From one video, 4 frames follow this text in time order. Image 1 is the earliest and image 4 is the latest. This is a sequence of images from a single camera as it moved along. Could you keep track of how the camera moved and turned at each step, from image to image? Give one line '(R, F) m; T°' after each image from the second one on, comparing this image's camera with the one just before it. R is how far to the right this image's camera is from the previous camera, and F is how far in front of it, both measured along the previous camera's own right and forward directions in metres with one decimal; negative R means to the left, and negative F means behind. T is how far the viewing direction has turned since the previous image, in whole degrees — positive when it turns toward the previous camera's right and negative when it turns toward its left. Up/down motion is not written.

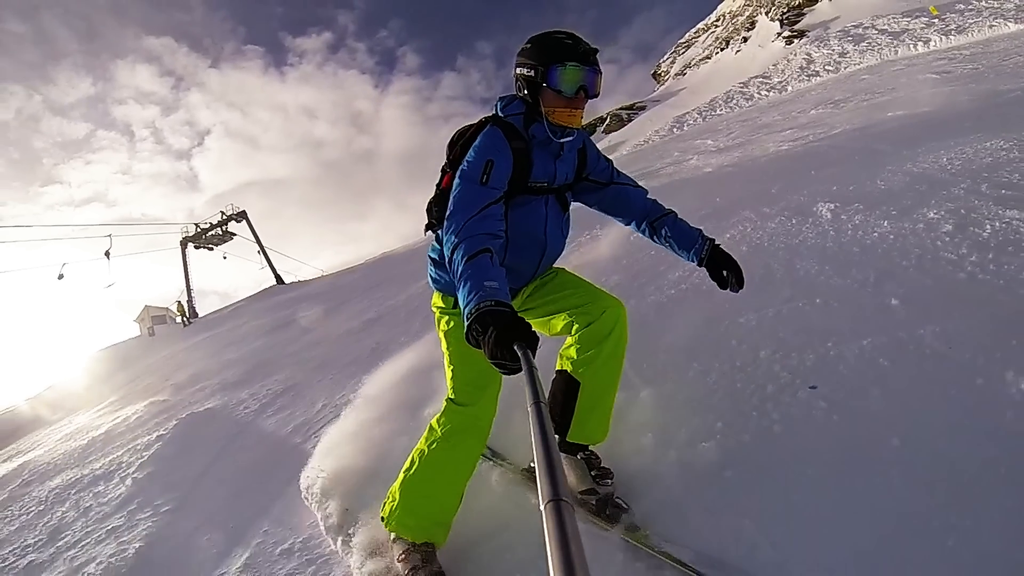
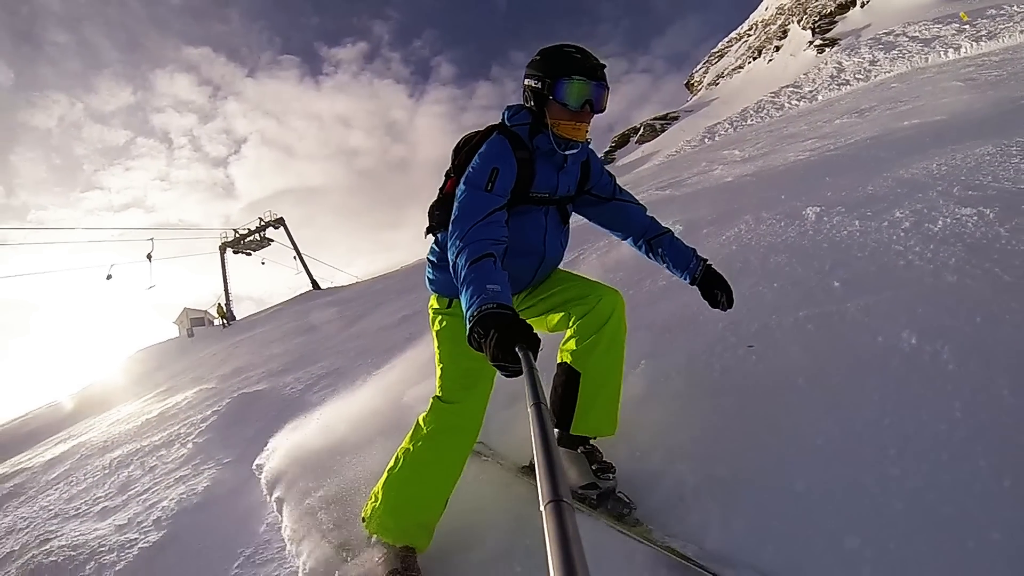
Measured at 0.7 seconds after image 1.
(+0.1, -0.3) m; -3°
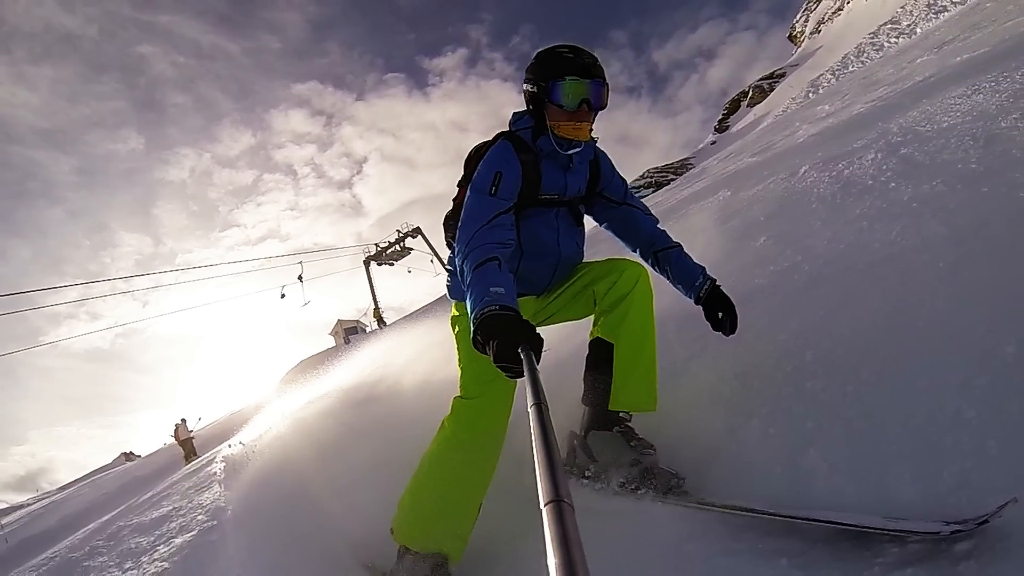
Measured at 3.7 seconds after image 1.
(+0.5, -1.2) m; -11°
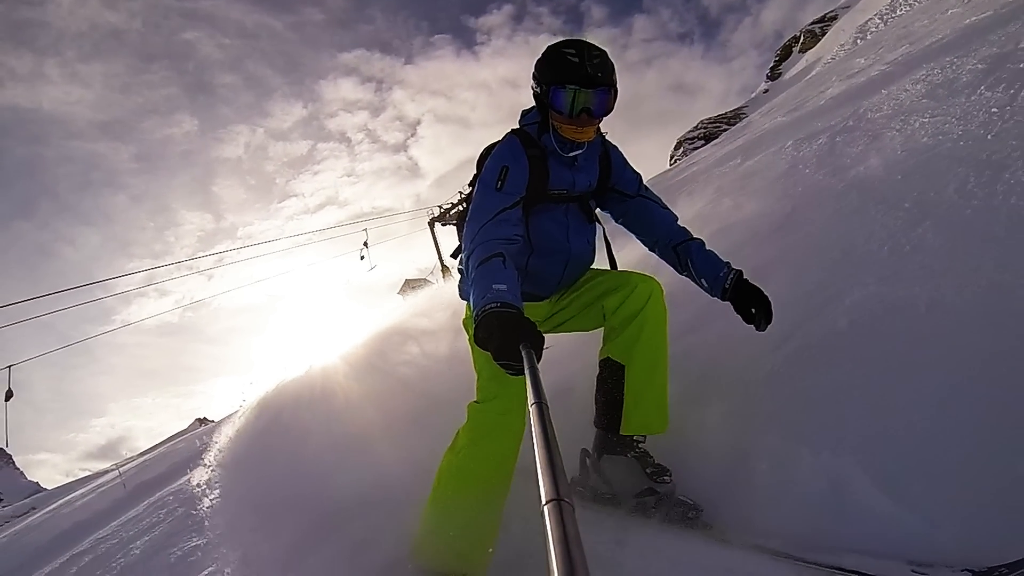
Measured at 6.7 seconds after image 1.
(+0.5, -0.4) m; -5°
